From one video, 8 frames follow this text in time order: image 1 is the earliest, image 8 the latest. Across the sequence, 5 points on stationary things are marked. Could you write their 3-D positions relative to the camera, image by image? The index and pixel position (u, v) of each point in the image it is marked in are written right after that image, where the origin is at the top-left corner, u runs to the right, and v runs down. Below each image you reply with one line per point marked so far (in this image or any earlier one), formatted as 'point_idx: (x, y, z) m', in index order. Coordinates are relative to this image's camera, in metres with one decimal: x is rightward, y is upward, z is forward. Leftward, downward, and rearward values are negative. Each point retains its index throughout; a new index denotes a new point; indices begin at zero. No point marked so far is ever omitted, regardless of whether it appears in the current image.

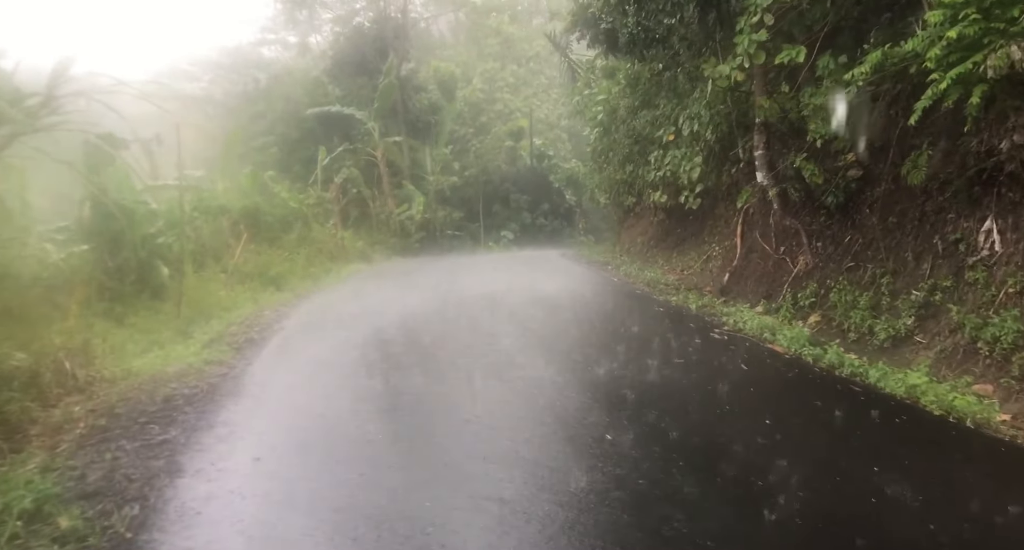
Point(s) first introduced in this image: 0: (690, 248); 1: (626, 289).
0: (+3.6, +0.5, +11.9) m
1: (+1.7, -0.2, +8.7) m
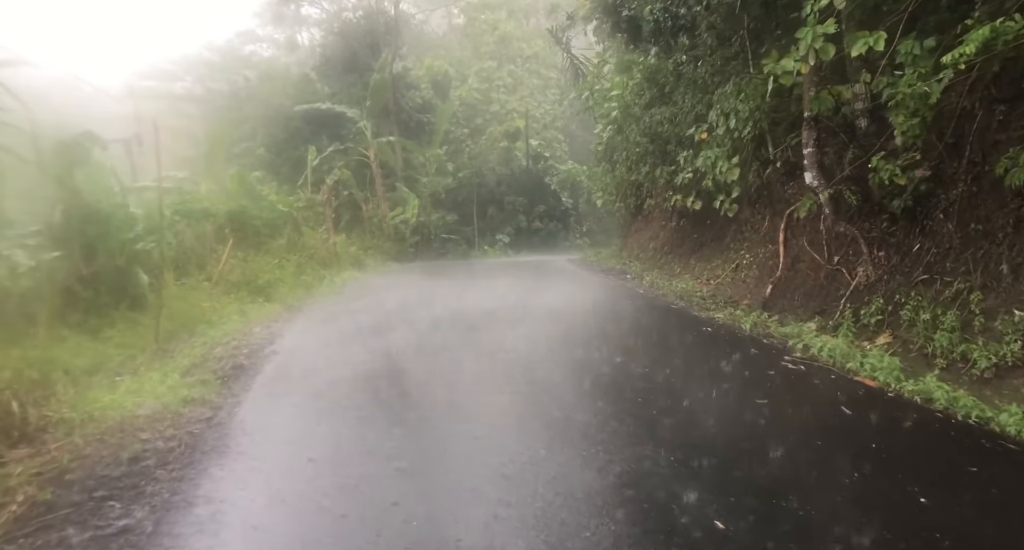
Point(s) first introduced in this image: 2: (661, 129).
0: (+3.8, +0.4, +11.1) m
1: (+2.0, -0.4, +7.9) m
2: (+3.0, +2.9, +11.8) m
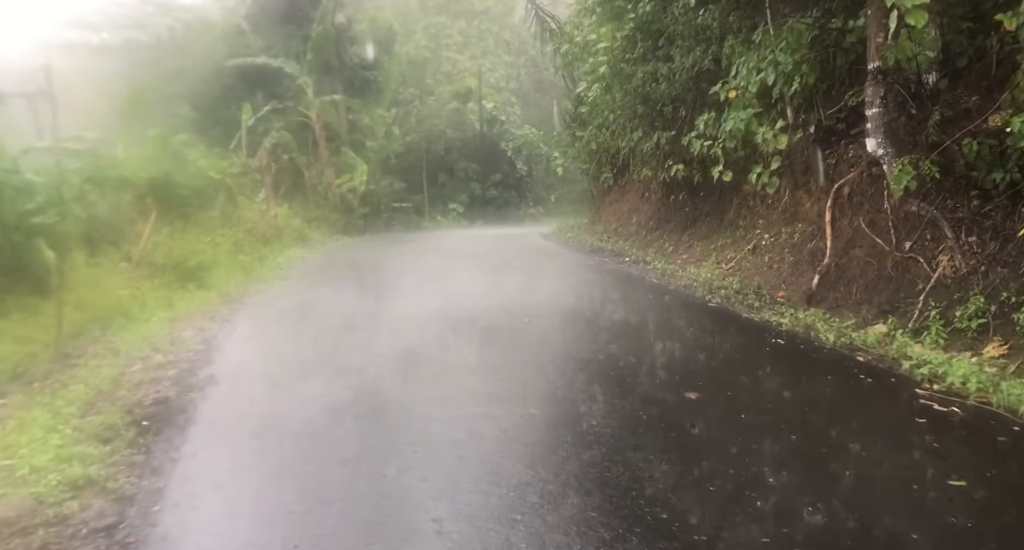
0: (+3.4, +0.7, +10.1) m
1: (+1.9, -0.2, +6.7) m
2: (+2.5, +3.3, +10.5) m
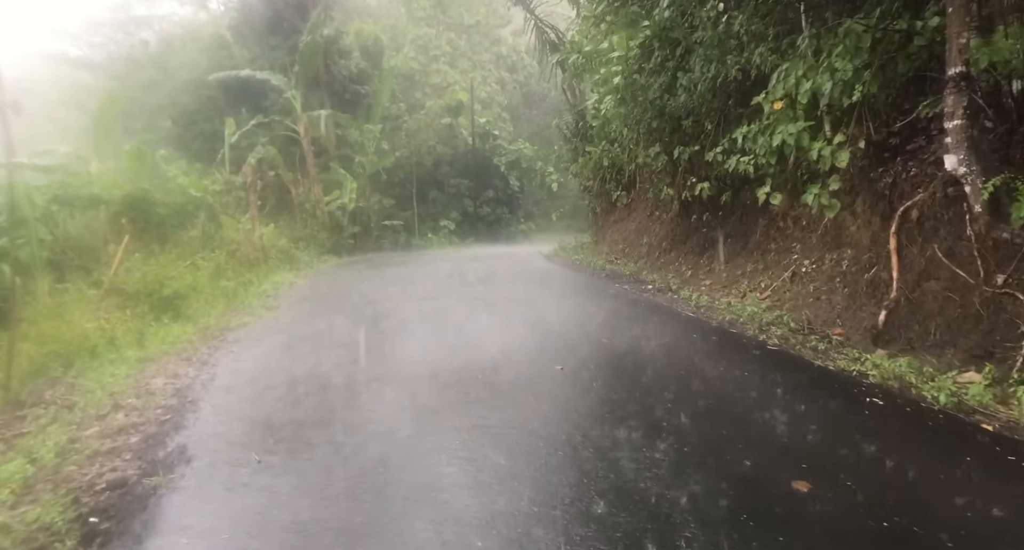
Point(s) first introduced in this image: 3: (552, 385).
0: (+3.6, +0.3, +9.3) m
1: (+2.1, -0.6, +6.0) m
2: (+2.6, +2.9, +9.8) m
3: (+0.3, -0.9, +4.6) m
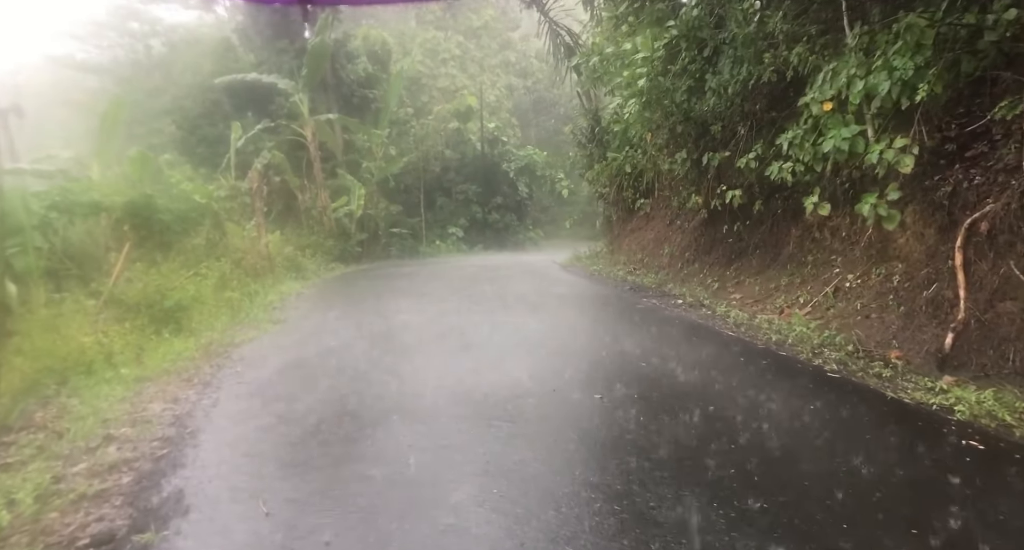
0: (+3.8, +0.1, +8.8) m
1: (+2.4, -0.7, +5.5) m
2: (+2.9, +2.7, +9.4) m
3: (+0.6, -1.0, +4.2) m
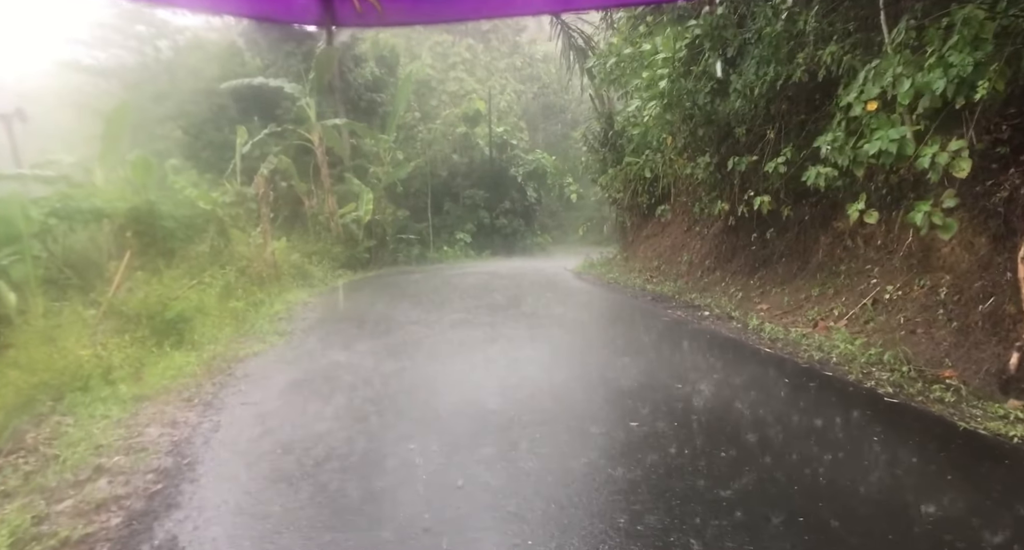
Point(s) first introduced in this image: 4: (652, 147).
0: (+4.1, 0.0, +8.4) m
1: (+2.6, -0.8, +5.1) m
2: (+3.2, +2.6, +9.0) m
3: (+0.7, -1.1, +3.8) m
4: (+2.7, +2.5, +11.6) m
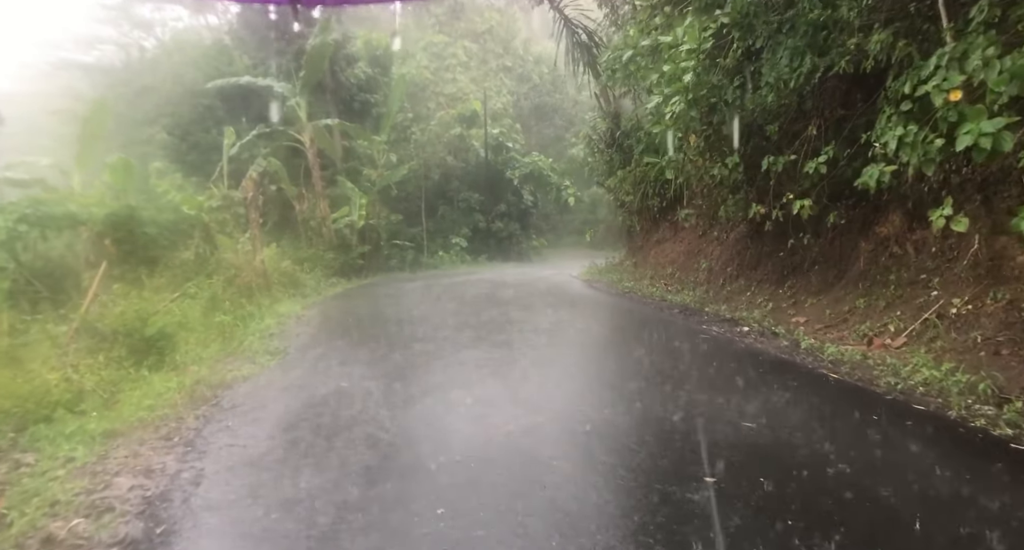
0: (+4.3, -0.2, +7.8) m
1: (+2.9, -1.0, +4.4) m
2: (+3.3, +2.4, +8.3) m
3: (+1.0, -1.2, +3.0) m
4: (+2.9, +2.4, +10.9) m
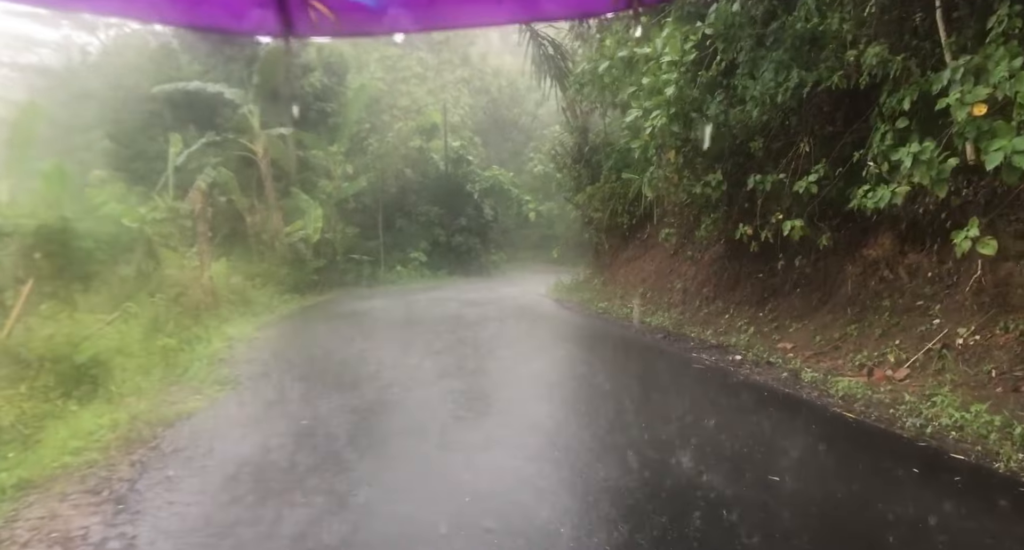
0: (+4.0, -0.4, +7.5) m
1: (+2.8, -1.2, +4.0) m
2: (+3.0, +2.1, +8.1) m
3: (+1.1, -1.4, +2.6) m
4: (+2.3, +2.0, +10.7) m
